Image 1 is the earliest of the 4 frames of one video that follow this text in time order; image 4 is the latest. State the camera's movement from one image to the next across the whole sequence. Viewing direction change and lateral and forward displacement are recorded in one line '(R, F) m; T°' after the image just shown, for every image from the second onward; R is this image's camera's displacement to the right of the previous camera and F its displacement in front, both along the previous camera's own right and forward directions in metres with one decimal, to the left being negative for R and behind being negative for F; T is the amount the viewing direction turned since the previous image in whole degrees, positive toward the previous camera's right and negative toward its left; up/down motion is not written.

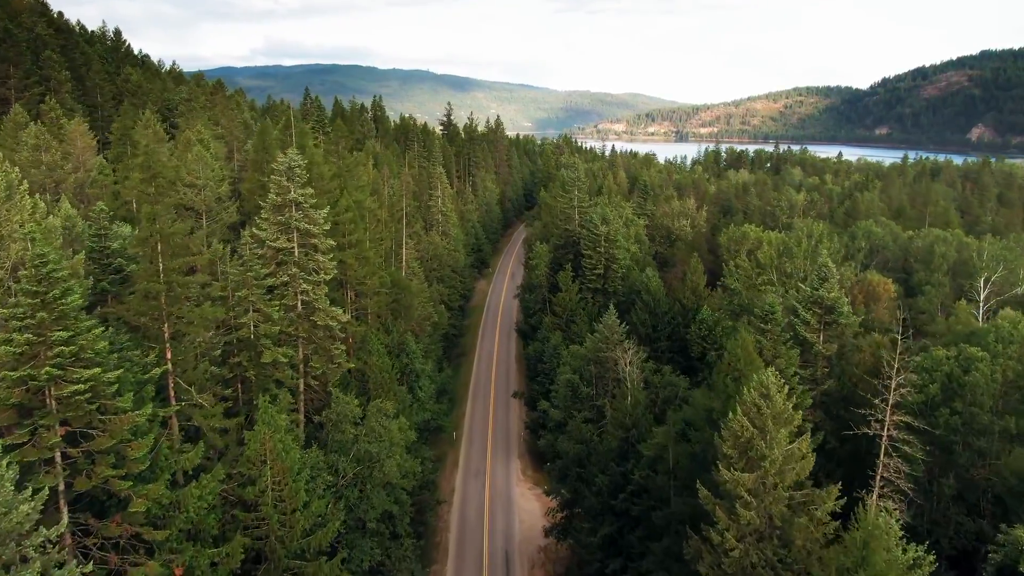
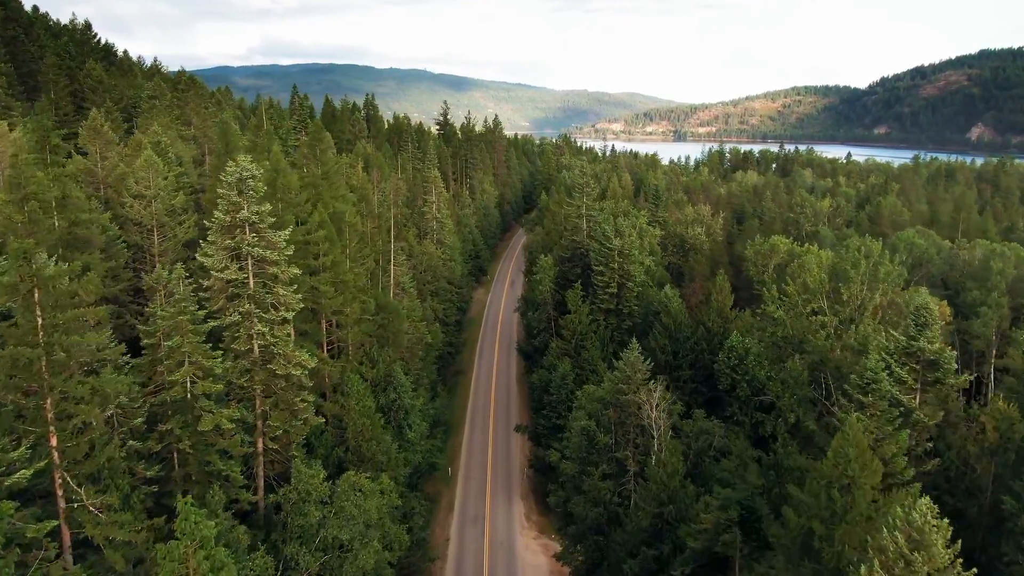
(-0.4, +6.8) m; 0°
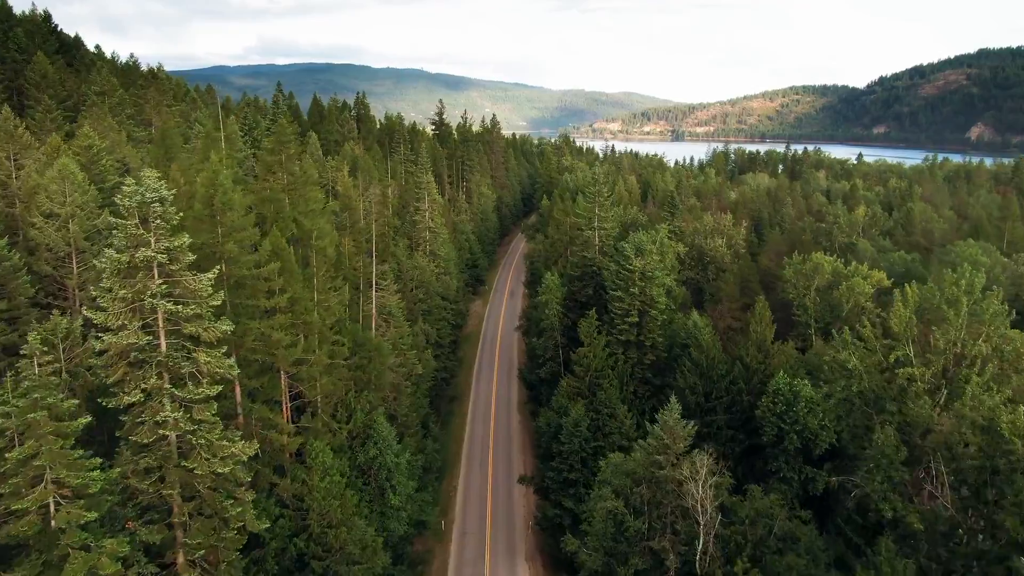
(-0.5, +7.9) m; 0°
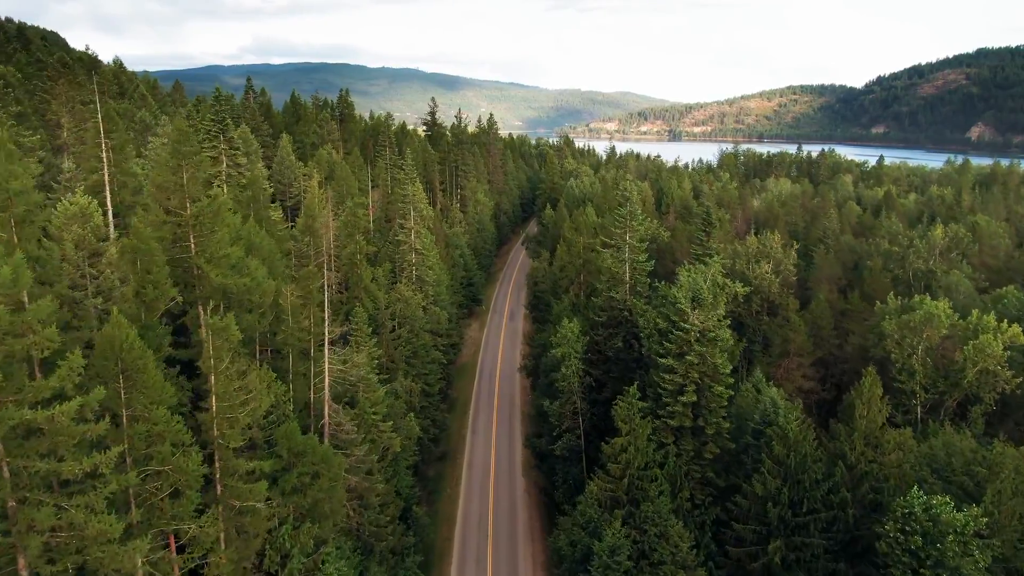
(-0.7, +12.9) m; 0°
